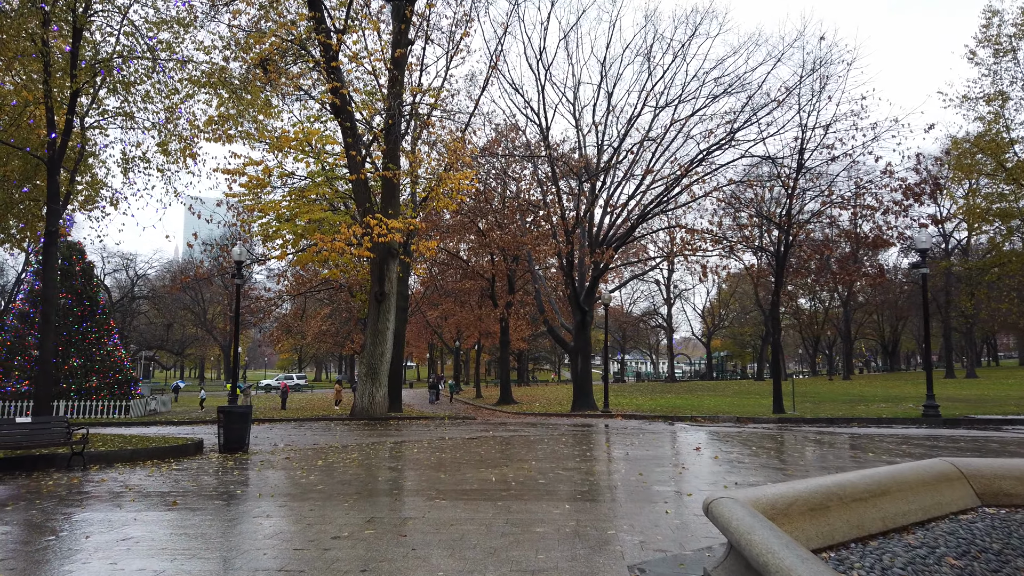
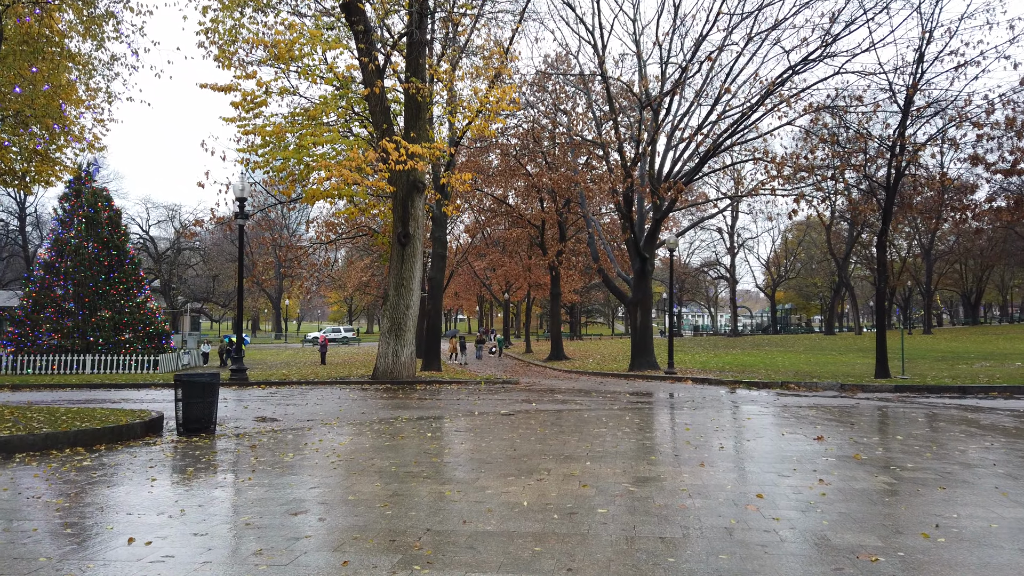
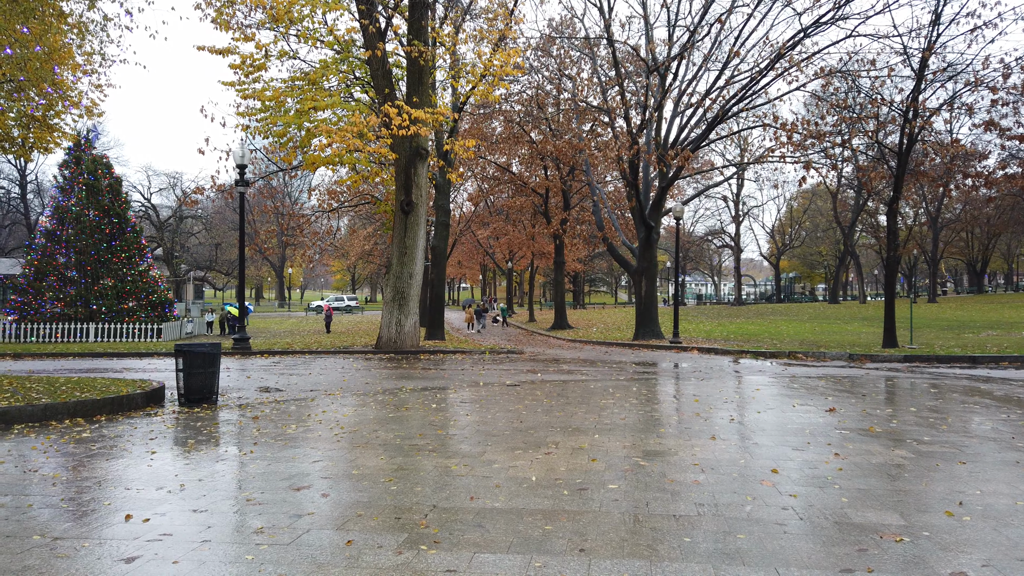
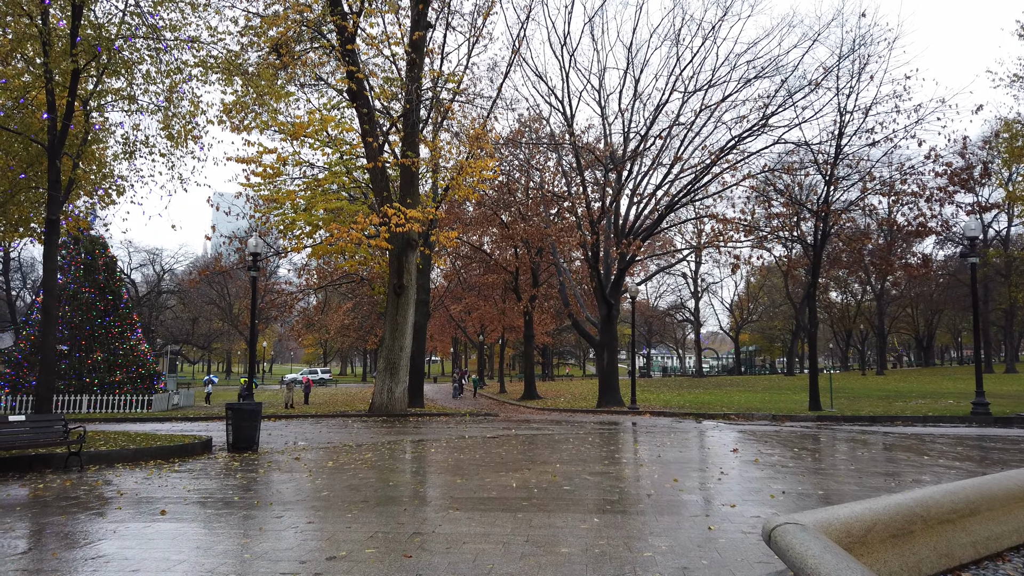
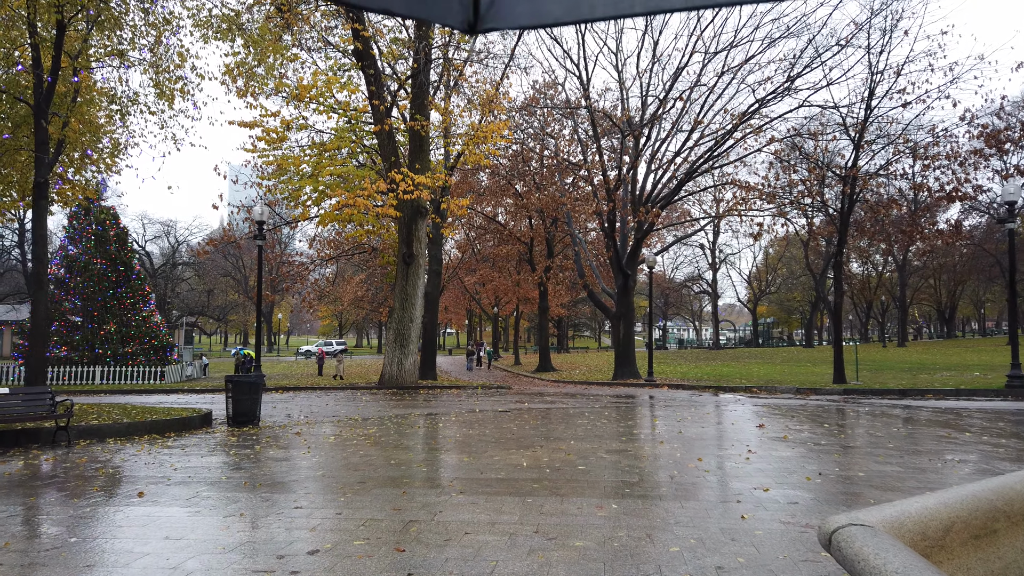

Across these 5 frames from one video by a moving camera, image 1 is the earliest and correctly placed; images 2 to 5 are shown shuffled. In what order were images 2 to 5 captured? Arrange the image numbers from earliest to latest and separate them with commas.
4, 5, 2, 3
